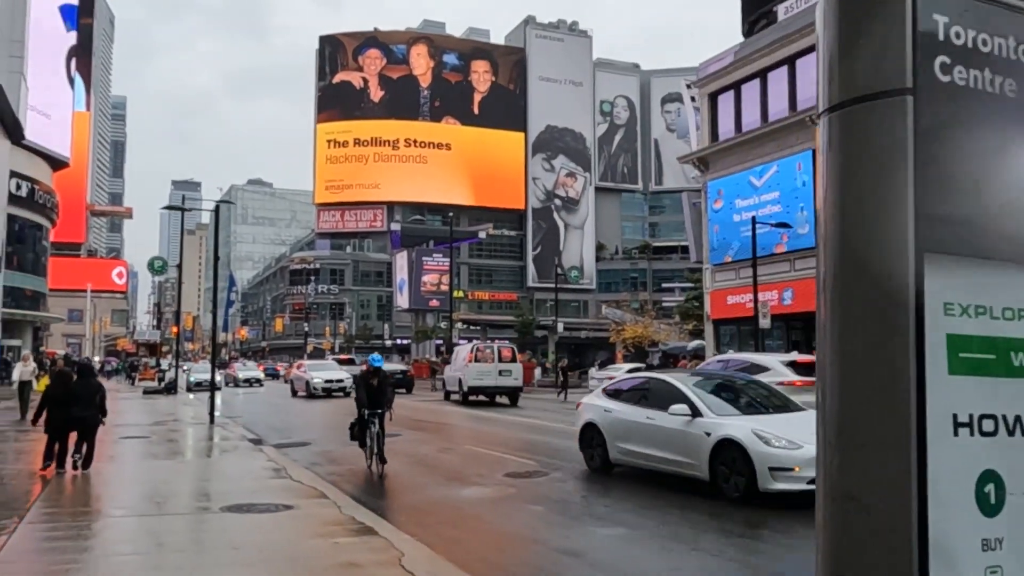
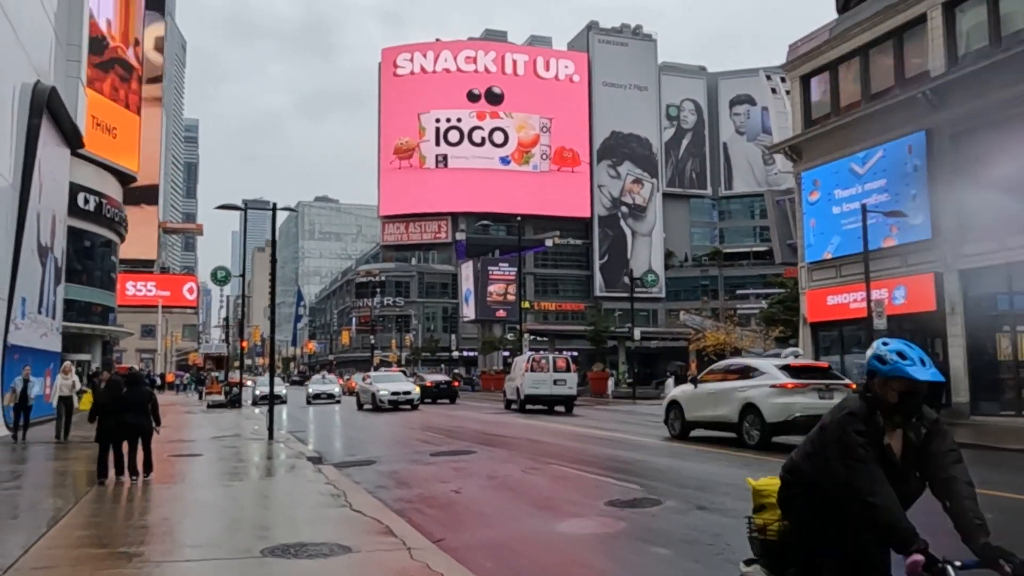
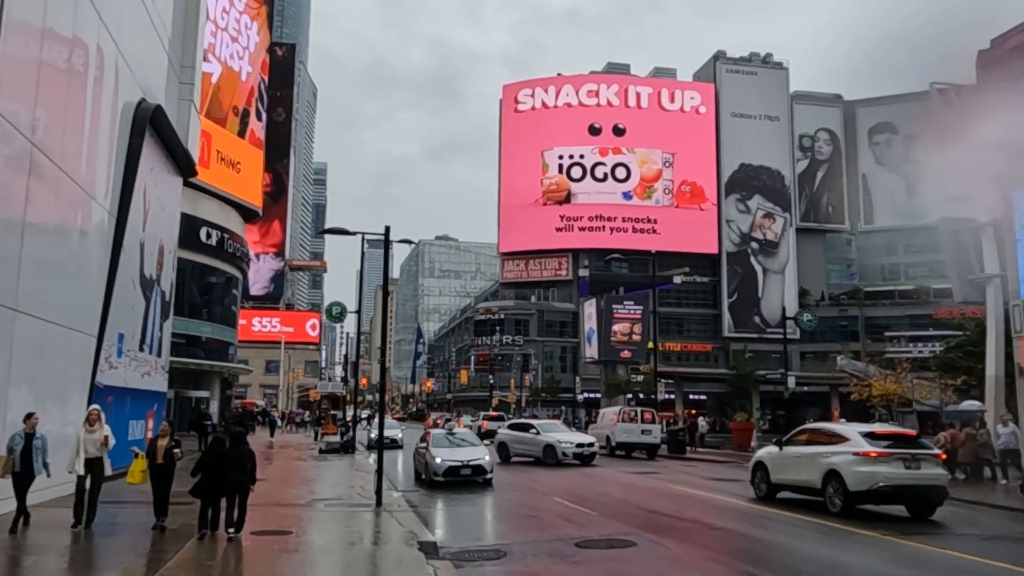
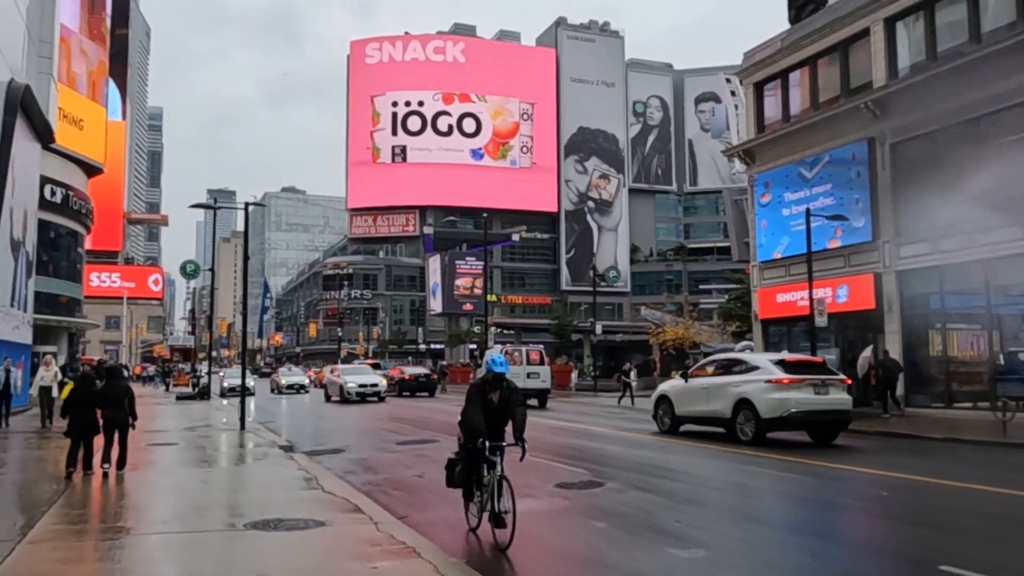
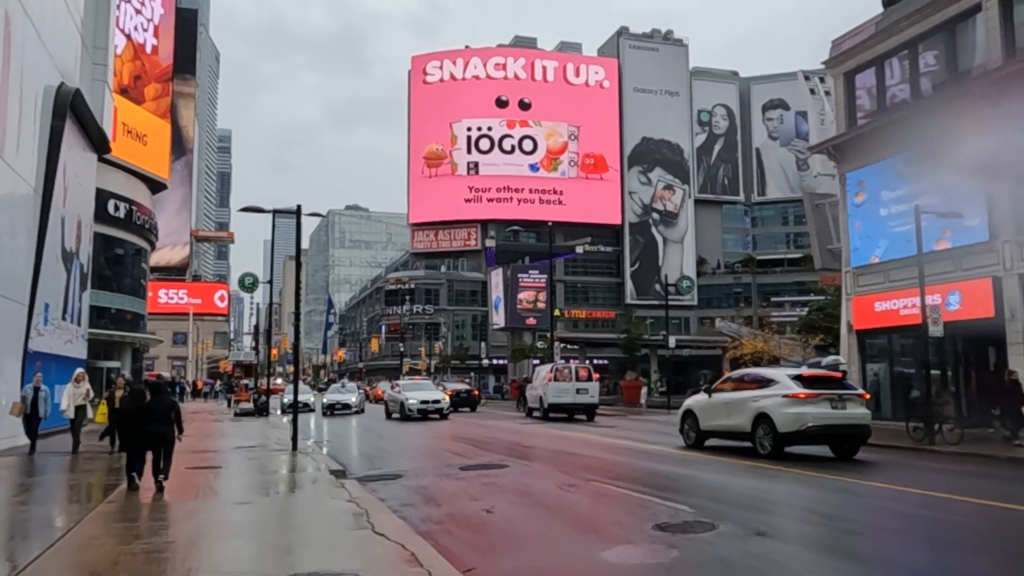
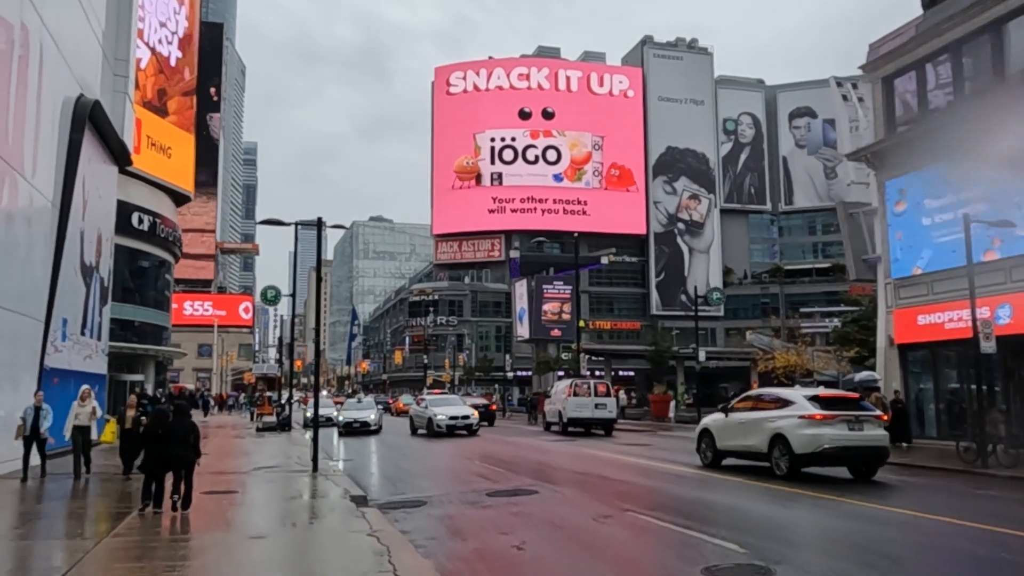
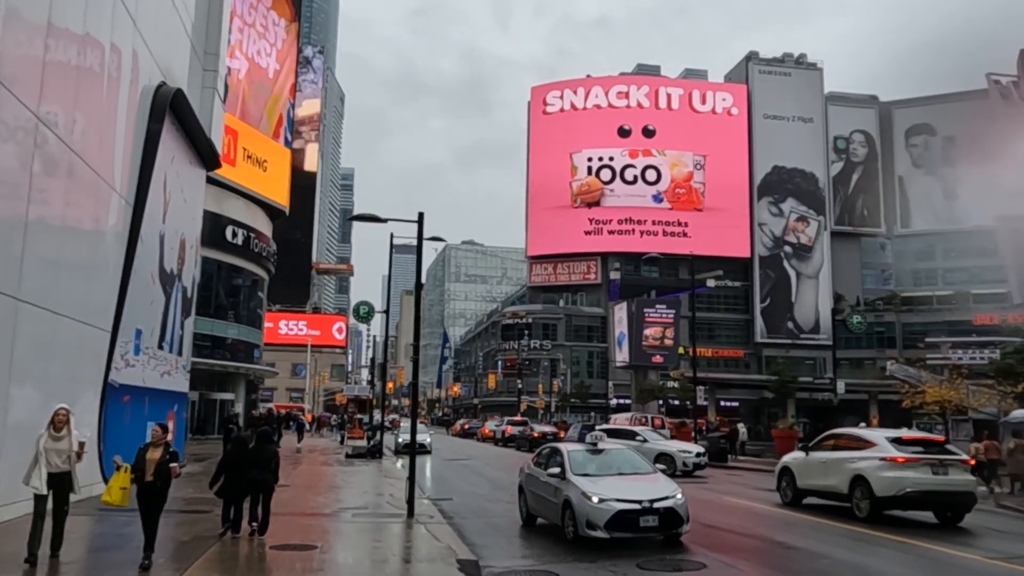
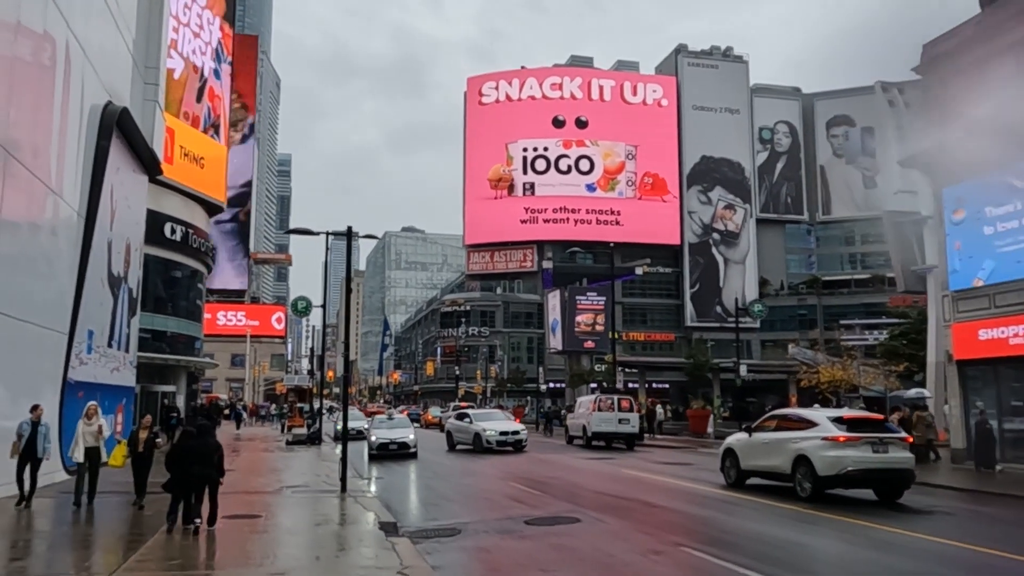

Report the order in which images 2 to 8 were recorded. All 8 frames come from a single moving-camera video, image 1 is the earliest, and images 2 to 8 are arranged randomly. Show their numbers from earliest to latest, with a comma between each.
4, 2, 5, 6, 8, 3, 7
